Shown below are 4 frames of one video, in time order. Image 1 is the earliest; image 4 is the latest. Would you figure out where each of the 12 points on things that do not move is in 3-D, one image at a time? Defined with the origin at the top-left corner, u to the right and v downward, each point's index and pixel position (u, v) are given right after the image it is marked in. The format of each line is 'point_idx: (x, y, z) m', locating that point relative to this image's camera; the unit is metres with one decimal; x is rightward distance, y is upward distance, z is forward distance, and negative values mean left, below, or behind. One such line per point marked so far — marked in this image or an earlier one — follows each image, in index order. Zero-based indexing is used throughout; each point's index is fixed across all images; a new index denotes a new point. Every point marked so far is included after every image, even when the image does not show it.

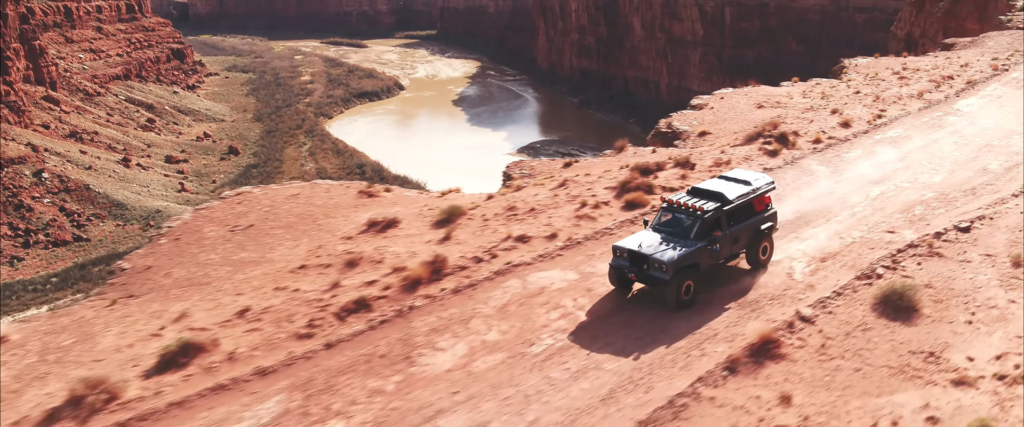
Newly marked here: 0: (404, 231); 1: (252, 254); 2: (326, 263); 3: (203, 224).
0: (-1.6, -0.3, +9.8) m
1: (-3.9, -0.5, +10.0) m
2: (-2.6, -0.7, +9.2) m
3: (-5.2, -0.2, +10.9) m
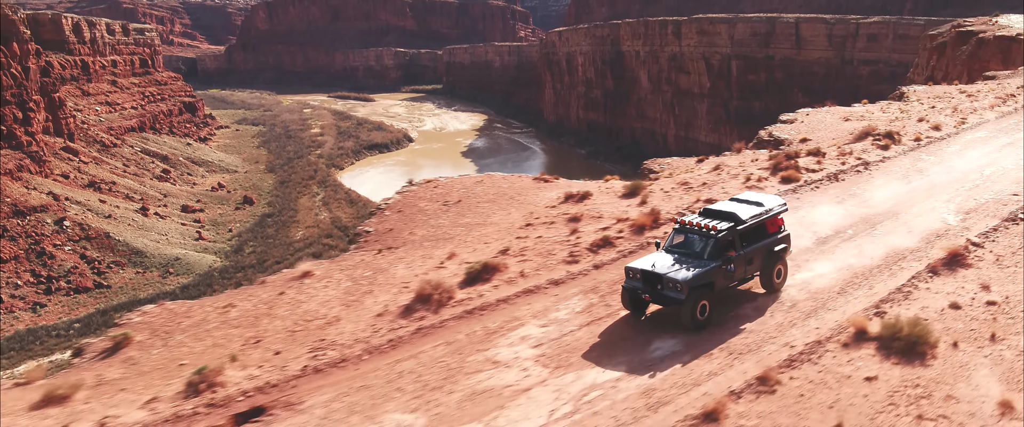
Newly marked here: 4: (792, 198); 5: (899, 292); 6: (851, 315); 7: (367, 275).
0: (+1.6, +0.2, +11.8) m
1: (-0.6, 0.0, +12.0) m
2: (+0.7, -0.1, +11.2) m
3: (-1.9, +0.3, +12.9) m
4: (+5.1, +0.3, +11.6) m
5: (+4.7, -1.0, +7.9) m
6: (+3.9, -1.2, +7.5) m
7: (-2.2, -0.9, +9.9) m
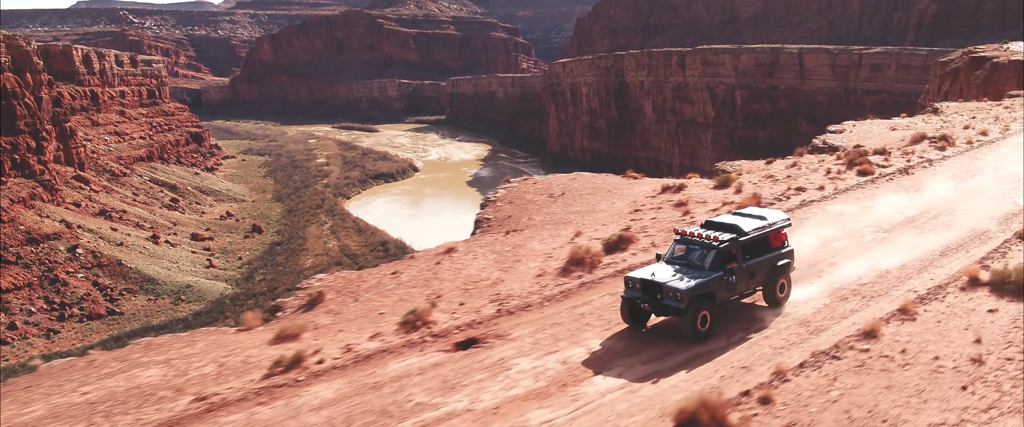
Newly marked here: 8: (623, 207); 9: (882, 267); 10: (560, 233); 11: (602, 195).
0: (+3.7, +0.5, +13.1) m
1: (+1.5, +0.2, +13.3) m
2: (+2.8, +0.1, +12.5) m
3: (+0.2, +0.4, +14.2) m
4: (+7.2, +0.5, +12.9) m
5: (+6.8, -0.6, +9.1) m
6: (+6.0, -0.8, +8.7) m
7: (-0.1, -0.6, +11.1) m
8: (+2.2, +0.1, +12.9) m
9: (+5.2, -0.8, +9.2) m
10: (+0.9, -0.4, +11.7) m
11: (+1.9, +0.4, +13.8) m
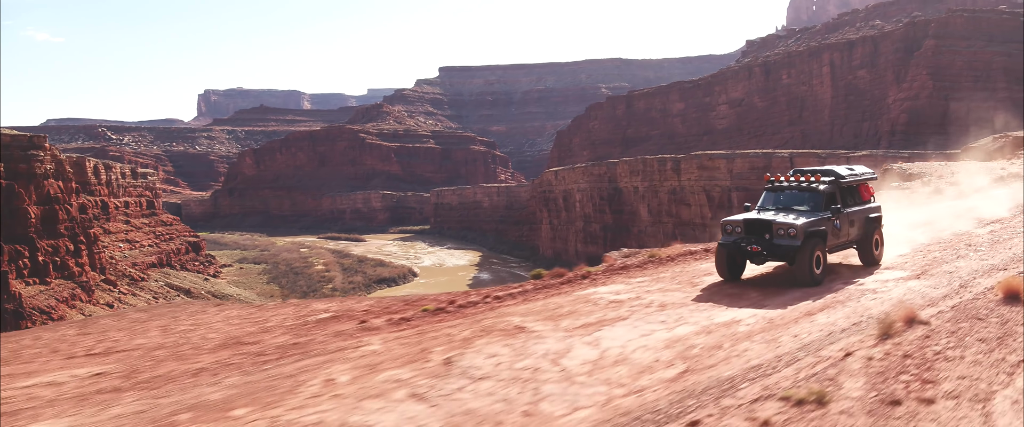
0: (+19.5, +2.1, +24.1) m
1: (+17.2, +1.8, +24.2) m
2: (+18.6, +1.9, +23.4) m
3: (+15.9, +1.9, +25.1) m
4: (+23.0, +2.3, +24.0) m
5: (+22.7, +1.8, +20.1) m
6: (+21.9, +1.7, +19.6) m
7: (+15.8, +1.4, +21.8) m
8: (+17.9, +1.8, +23.8) m
9: (+21.1, +1.6, +20.0) m
10: (+16.7, +1.6, +22.4) m
11: (+17.7, +1.9, +24.7) m
